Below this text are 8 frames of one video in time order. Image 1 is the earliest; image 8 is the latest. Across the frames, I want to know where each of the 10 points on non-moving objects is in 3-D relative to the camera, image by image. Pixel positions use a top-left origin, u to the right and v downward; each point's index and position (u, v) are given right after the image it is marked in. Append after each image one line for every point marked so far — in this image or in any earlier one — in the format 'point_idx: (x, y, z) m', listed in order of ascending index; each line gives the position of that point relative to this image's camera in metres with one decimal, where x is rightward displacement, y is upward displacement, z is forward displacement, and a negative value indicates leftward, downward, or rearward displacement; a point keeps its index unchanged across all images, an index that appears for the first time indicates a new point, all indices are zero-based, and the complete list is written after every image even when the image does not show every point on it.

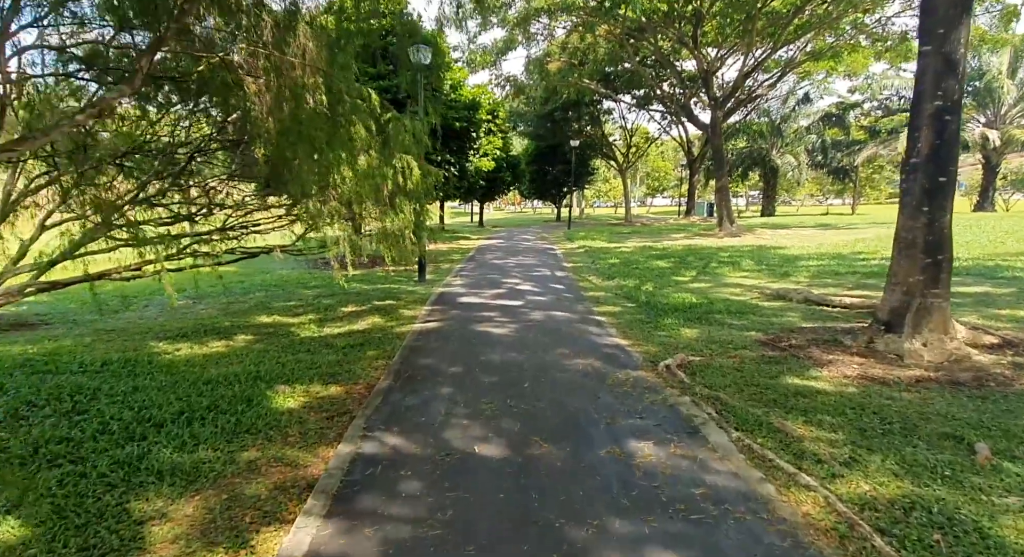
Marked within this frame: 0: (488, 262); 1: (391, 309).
0: (-0.6, +0.4, +14.6) m
1: (-1.7, -0.4, +8.6) m
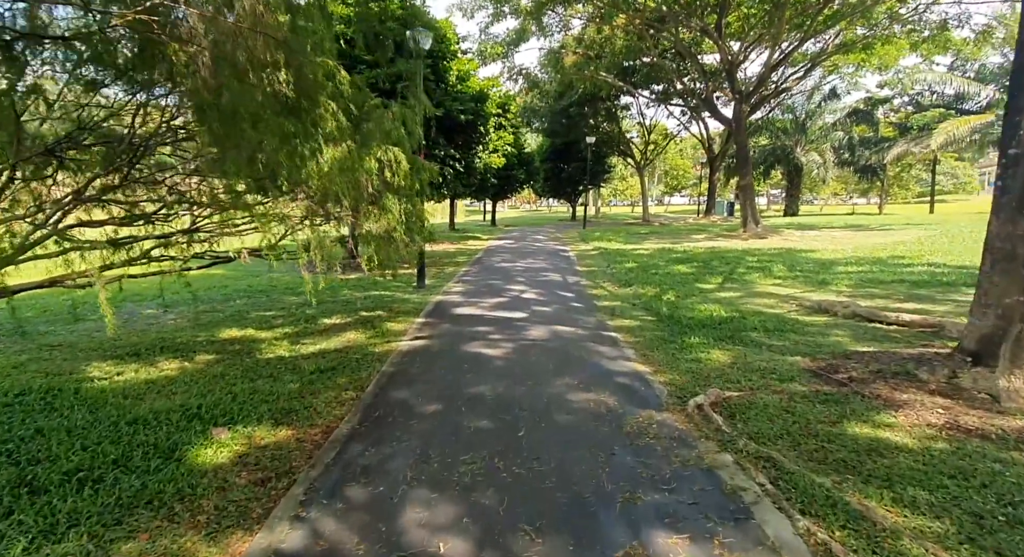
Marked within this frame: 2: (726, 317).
0: (-0.4, +0.3, +13.6) m
1: (-1.6, -0.5, +7.6) m
2: (+2.7, -0.5, +7.6) m
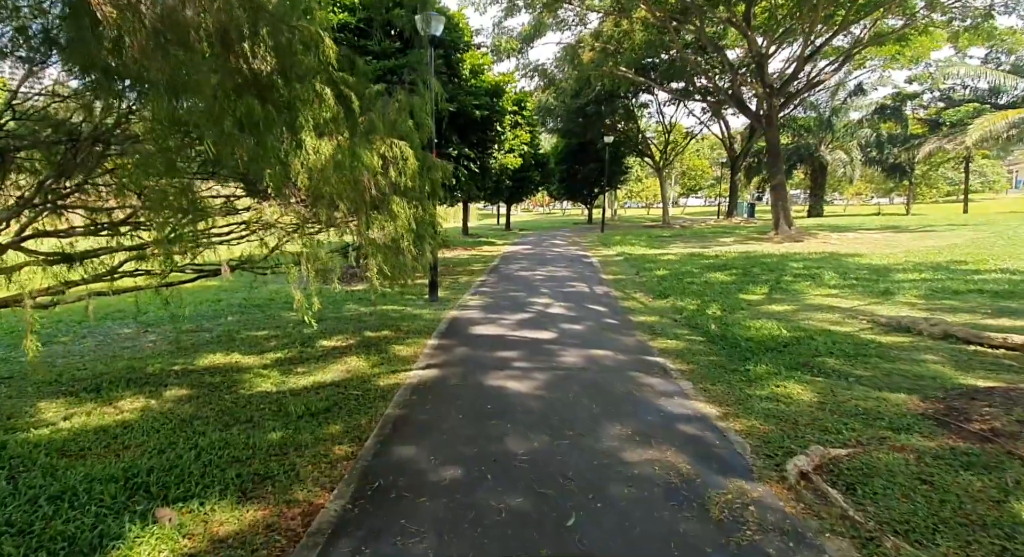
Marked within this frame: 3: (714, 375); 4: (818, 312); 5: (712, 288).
0: (0.0, +0.1, +12.6) m
1: (-1.4, -0.7, +6.6) m
2: (+2.9, -0.6, +6.5) m
3: (+1.7, -0.8, +5.3) m
4: (+3.9, -0.4, +7.8) m
5: (+3.2, -0.2, +10.0) m
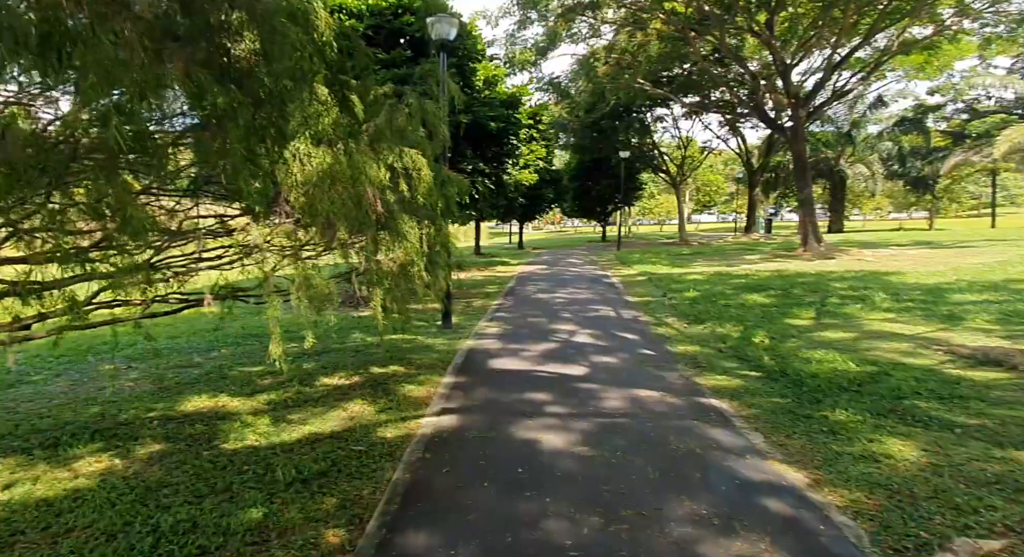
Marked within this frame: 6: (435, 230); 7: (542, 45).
0: (+0.4, -0.3, +11.8) m
1: (-1.1, -1.0, +5.8) m
2: (+3.2, -0.8, +5.7) m
3: (+2.0, -1.0, +4.4) m
4: (+4.2, -0.7, +6.9) m
5: (+3.5, -0.5, +9.1) m
6: (-0.7, +0.5, +5.8) m
7: (+0.9, +7.3, +19.3) m
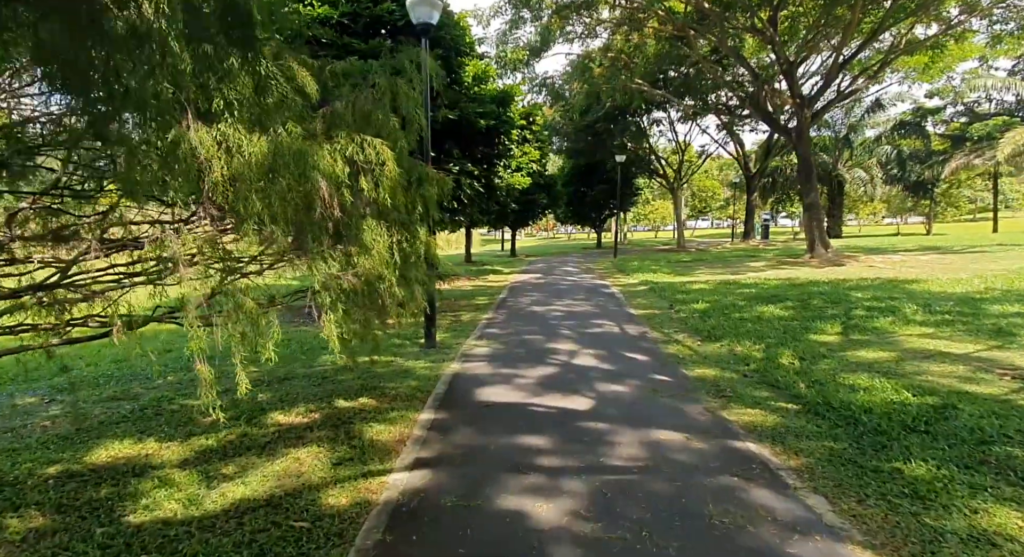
0: (+0.2, -0.5, +10.8) m
1: (-1.2, -1.1, +4.8) m
2: (+3.1, -1.0, +4.7) m
3: (+1.9, -1.1, +3.4) m
4: (+4.1, -0.8, +6.0) m
5: (+3.4, -0.6, +8.2) m
6: (-0.8, +0.3, +4.8) m
7: (+0.7, +7.0, +18.4) m
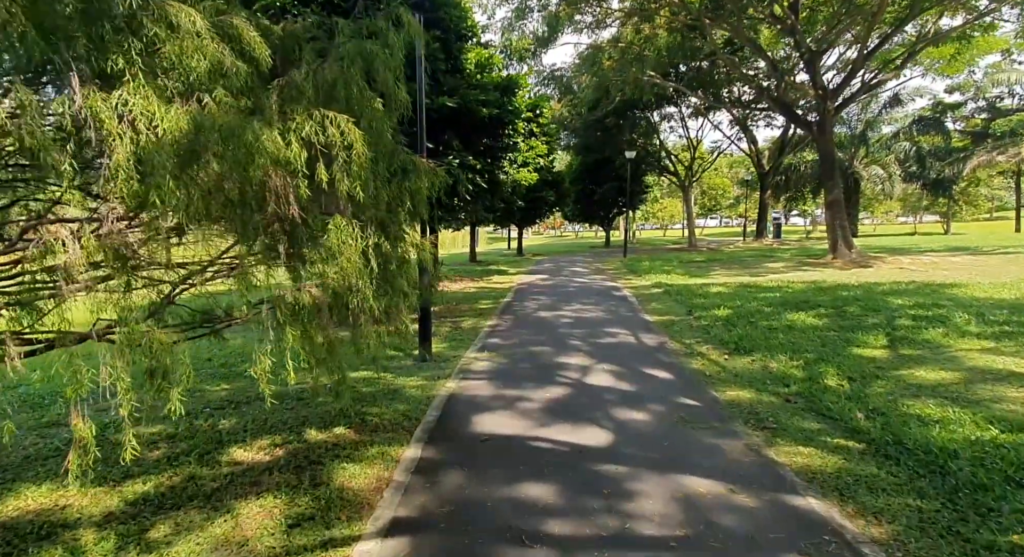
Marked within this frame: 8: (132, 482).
0: (+0.3, -0.6, +10.0) m
1: (-1.2, -1.2, +4.0) m
2: (+3.1, -1.0, +3.9) m
3: (+1.9, -1.2, +2.6) m
4: (+4.1, -0.9, +5.1) m
5: (+3.5, -0.7, +7.3) m
6: (-0.8, +0.3, +4.0) m
7: (+0.9, +7.0, +17.5) m
8: (-2.4, -1.3, +3.8) m
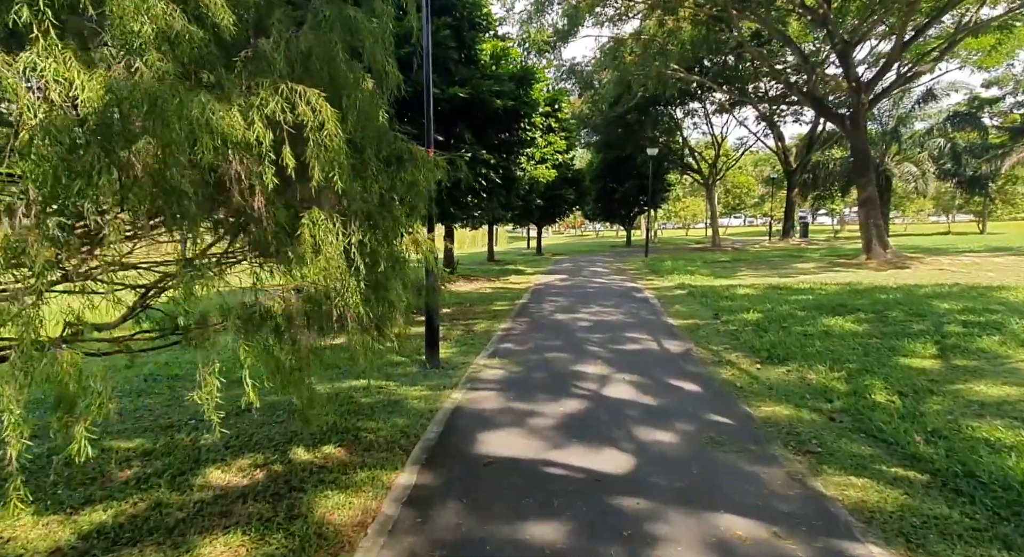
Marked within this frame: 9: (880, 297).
0: (+0.5, -0.6, +9.5) m
1: (-1.1, -1.2, +3.5) m
2: (+3.2, -1.1, +3.3) m
3: (+1.9, -1.2, +2.0) m
4: (+4.2, -0.9, +4.5) m
5: (+3.6, -0.7, +6.7) m
6: (-0.8, +0.3, +3.5) m
7: (+1.4, +7.0, +17.0) m
8: (-2.3, -1.3, +3.4) m
9: (+5.8, -0.3, +9.7) m
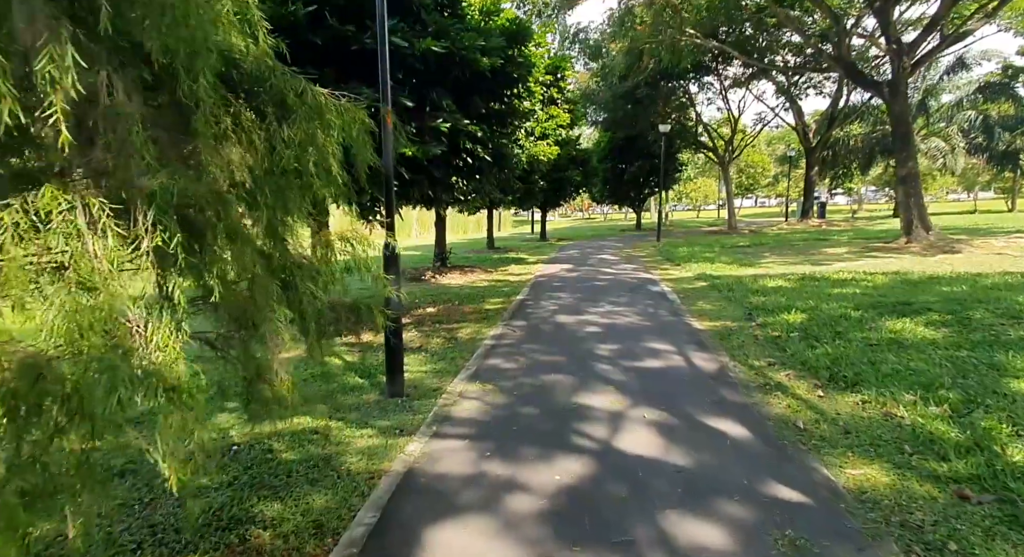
0: (+0.4, -0.5, +8.0) m
1: (-1.3, -1.3, +2.0) m
2: (+3.0, -1.1, +1.7) m
3: (+1.7, -1.4, +0.5) m
4: (+4.0, -0.9, +2.9) m
5: (+3.5, -0.7, +5.2) m
6: (-0.9, +0.2, +2.0) m
7: (+1.3, +7.3, +15.2) m
8: (-2.5, -1.4, +1.9) m
9: (+5.7, -0.2, +8.1) m
